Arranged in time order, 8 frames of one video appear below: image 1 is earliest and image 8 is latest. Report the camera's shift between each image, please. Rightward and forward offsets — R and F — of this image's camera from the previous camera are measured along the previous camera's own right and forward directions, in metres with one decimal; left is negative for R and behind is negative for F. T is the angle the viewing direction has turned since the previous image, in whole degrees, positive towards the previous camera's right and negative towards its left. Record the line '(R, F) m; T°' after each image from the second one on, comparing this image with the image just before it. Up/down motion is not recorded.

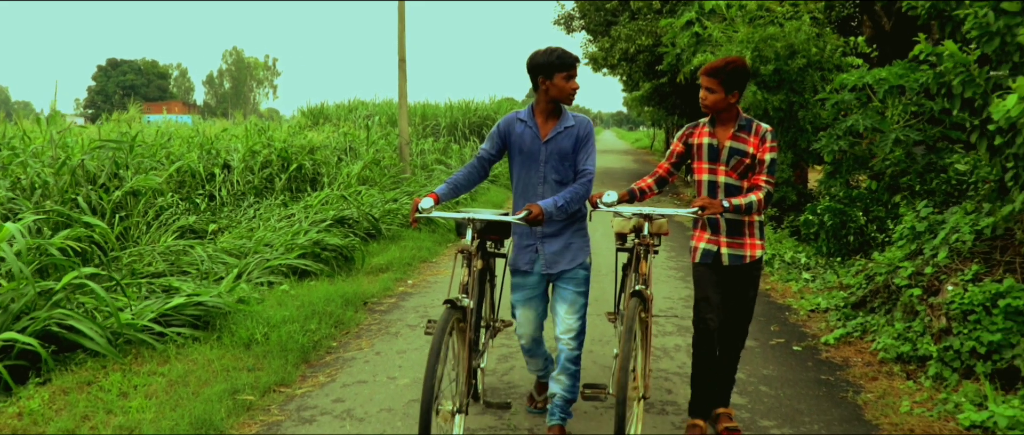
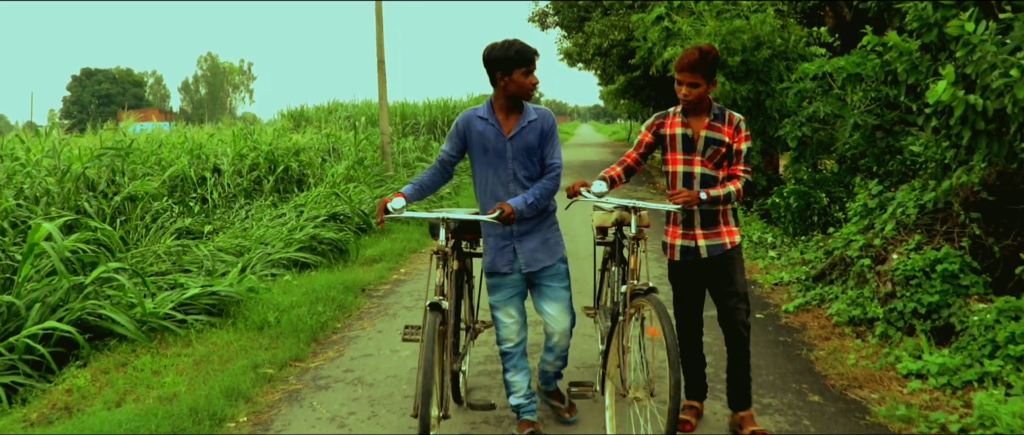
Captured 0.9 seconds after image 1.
(0.0, -0.5) m; +1°
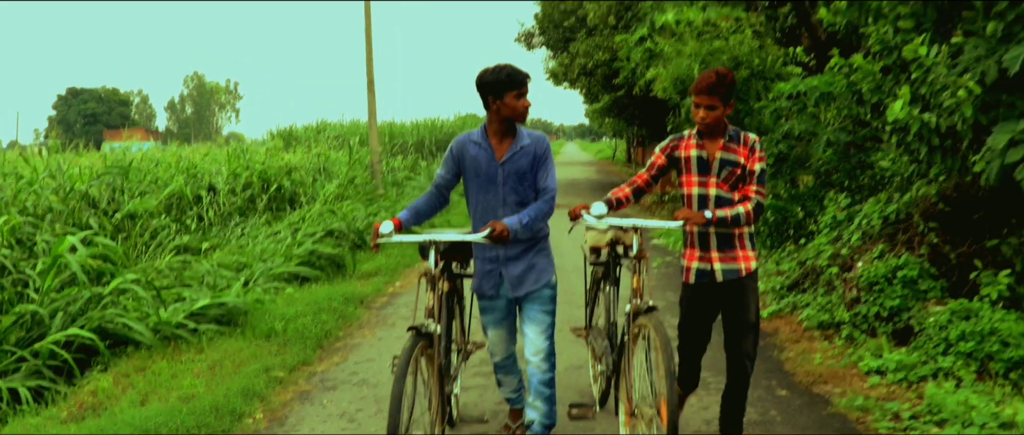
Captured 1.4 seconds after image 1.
(0.0, -0.4) m; +1°
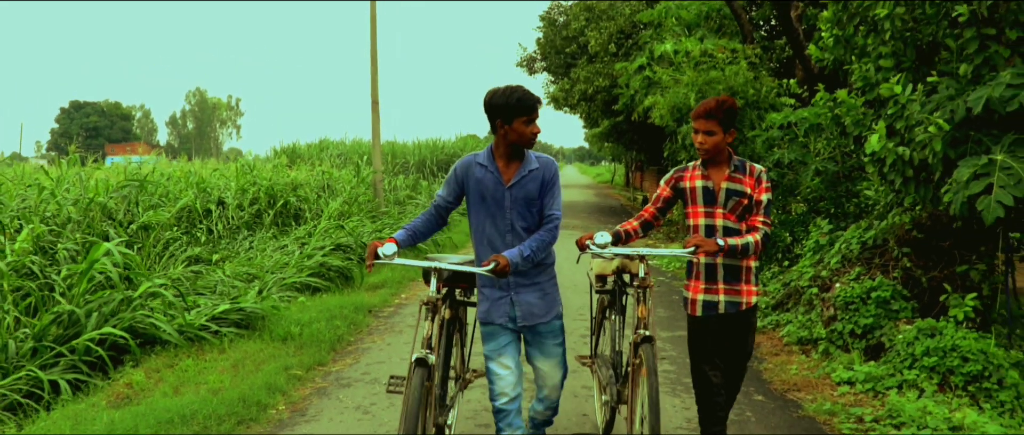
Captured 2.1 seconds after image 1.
(0.0, -0.4) m; 0°
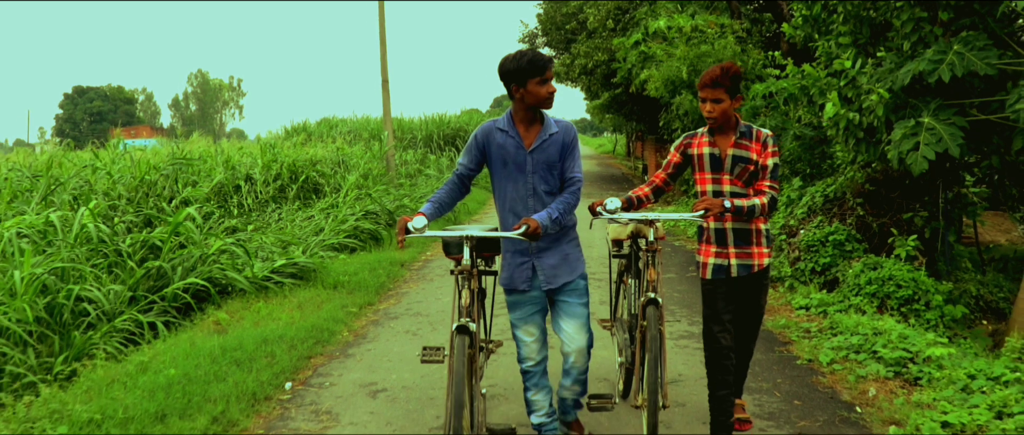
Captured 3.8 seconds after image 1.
(-0.1, -1.2) m; 0°
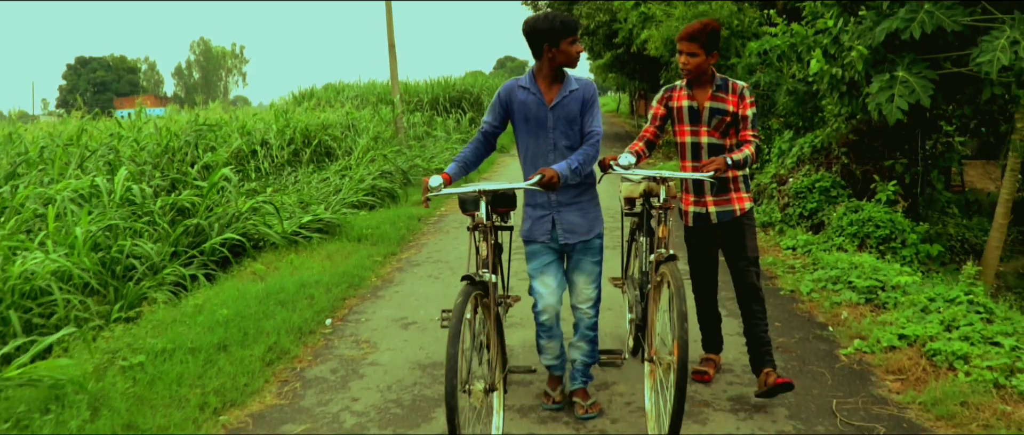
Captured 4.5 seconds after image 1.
(0.0, -0.6) m; 0°
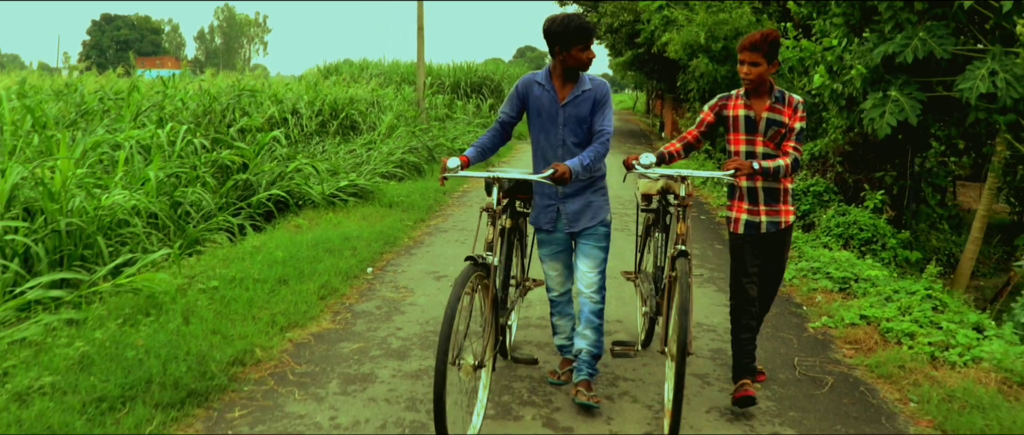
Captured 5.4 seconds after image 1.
(-0.1, -0.8) m; 0°
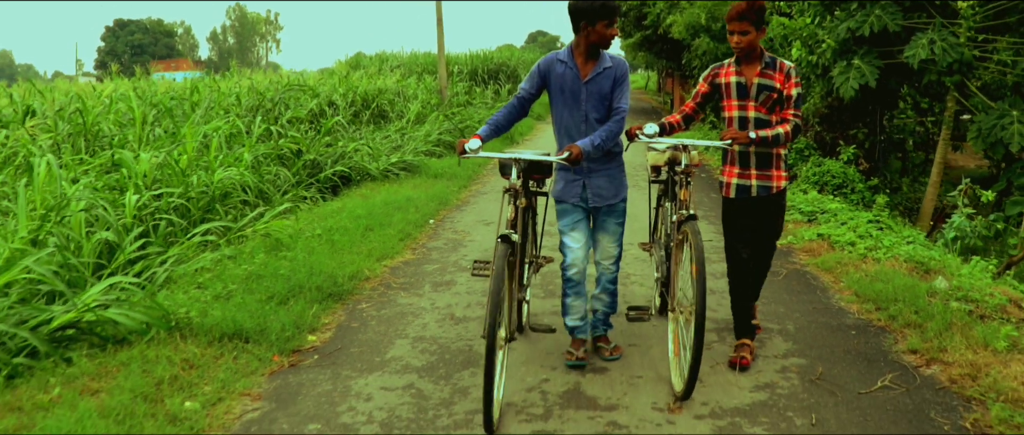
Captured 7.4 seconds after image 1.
(-0.1, -1.5) m; -1°
